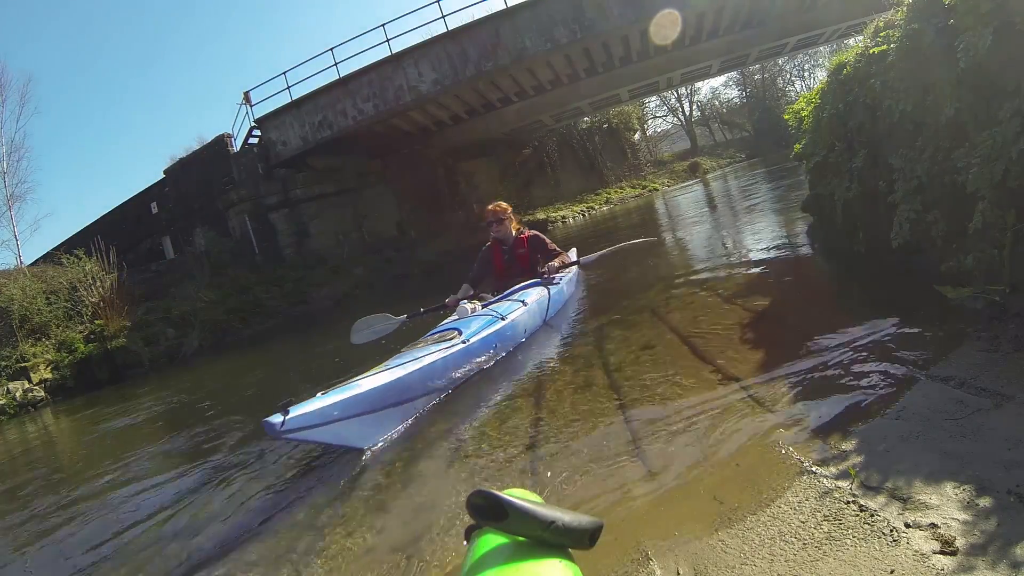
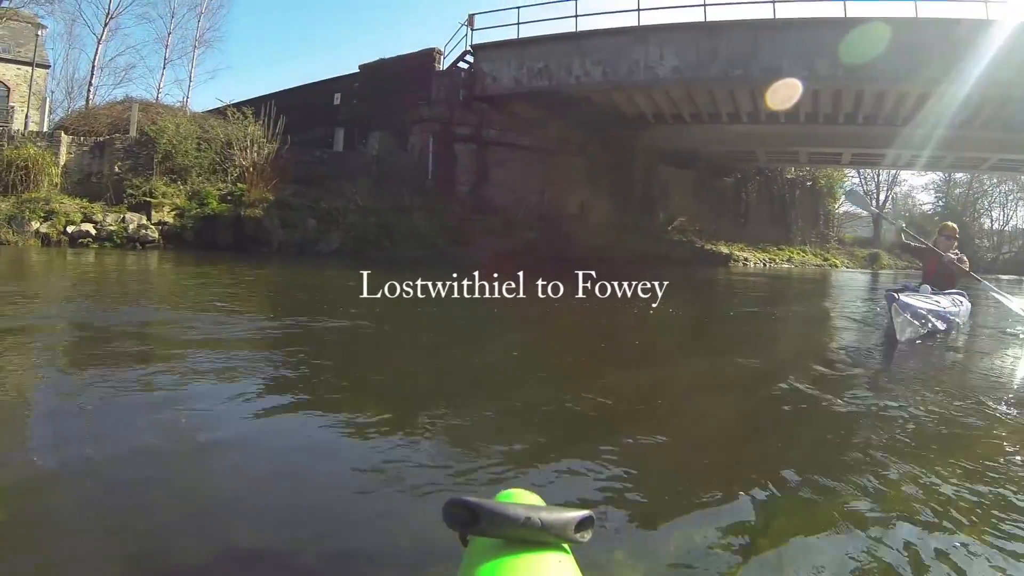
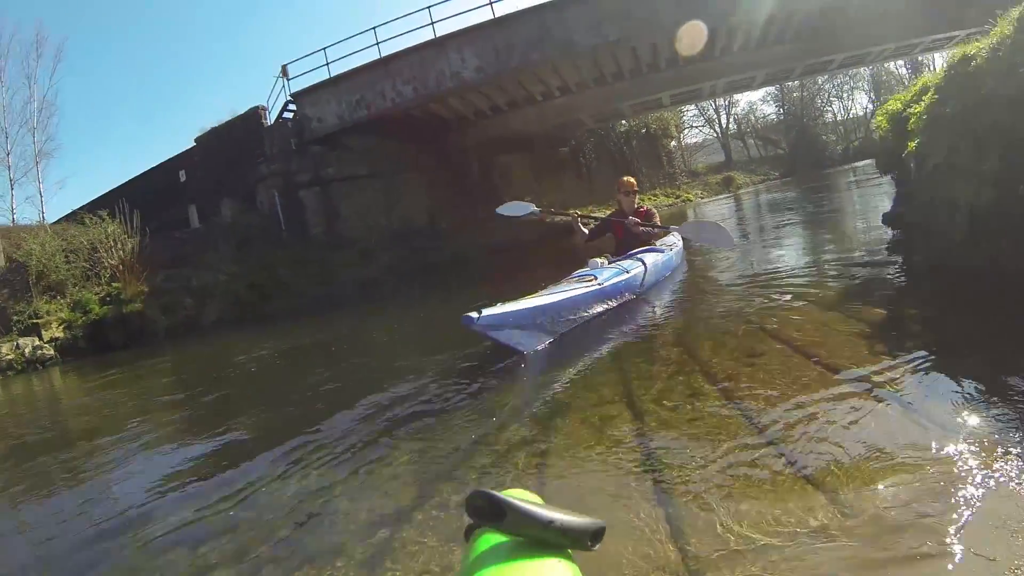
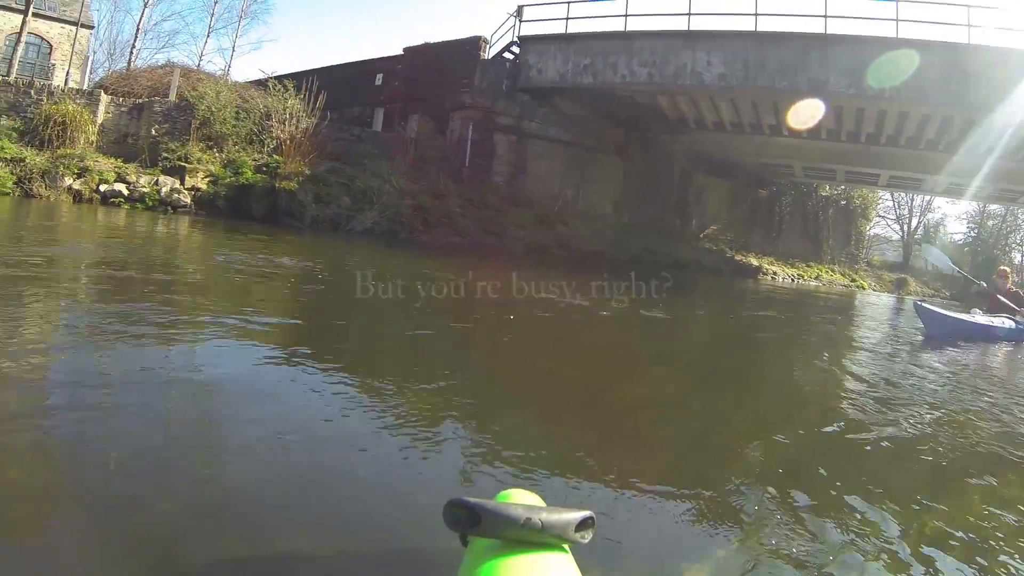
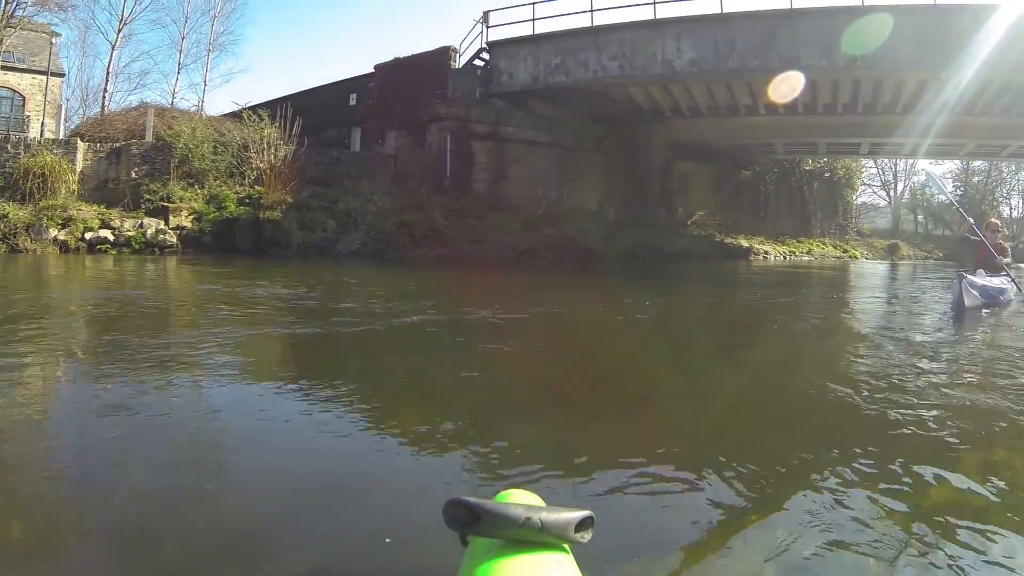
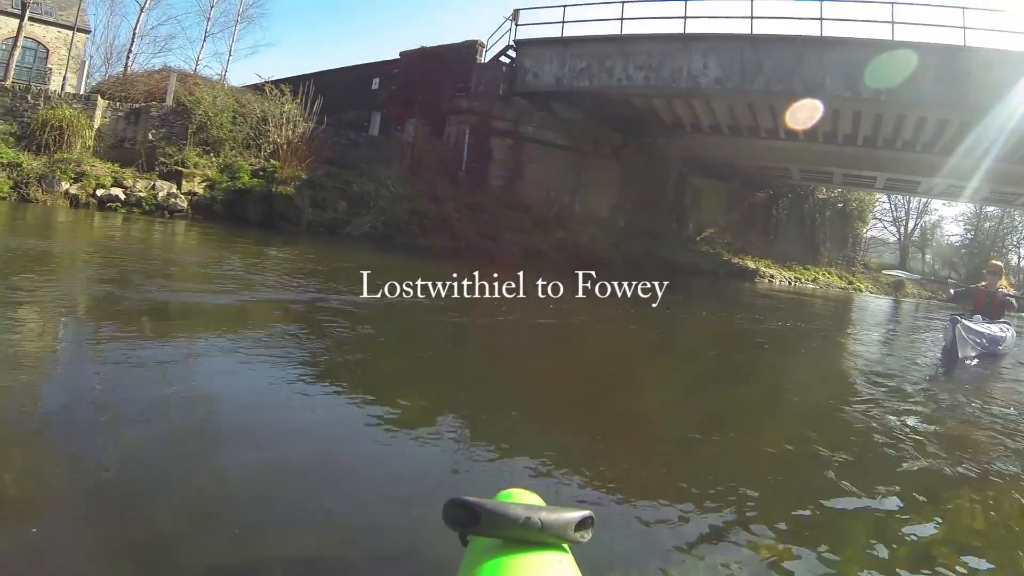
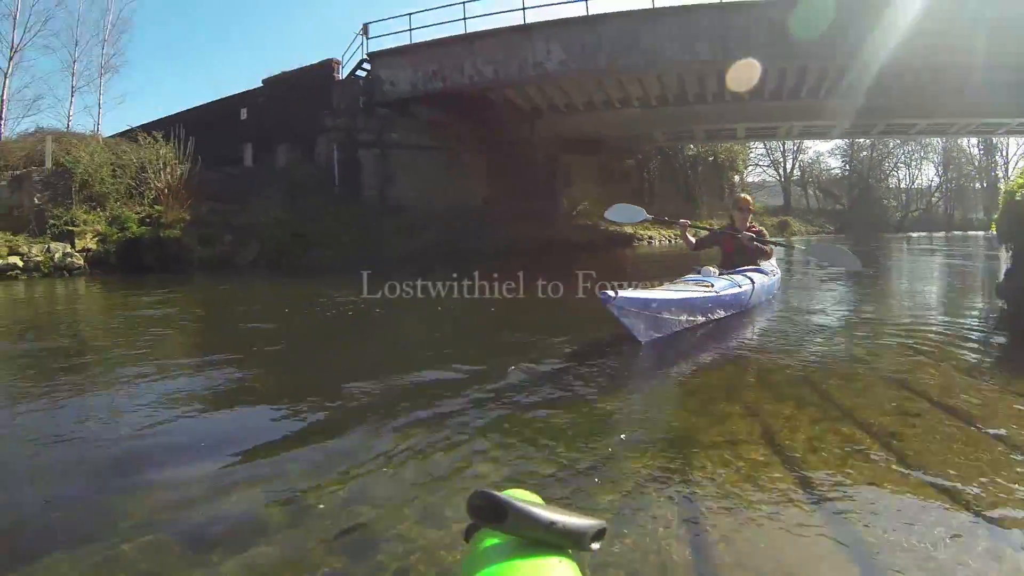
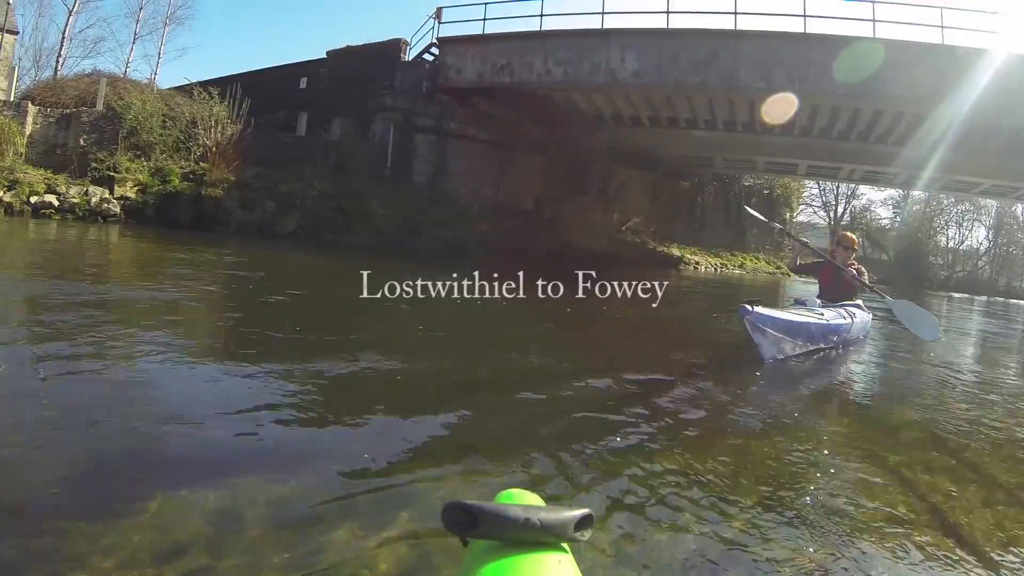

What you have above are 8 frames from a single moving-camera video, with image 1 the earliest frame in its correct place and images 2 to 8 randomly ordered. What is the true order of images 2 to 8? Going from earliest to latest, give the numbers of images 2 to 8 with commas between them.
3, 7, 8, 2, 6, 5, 4
